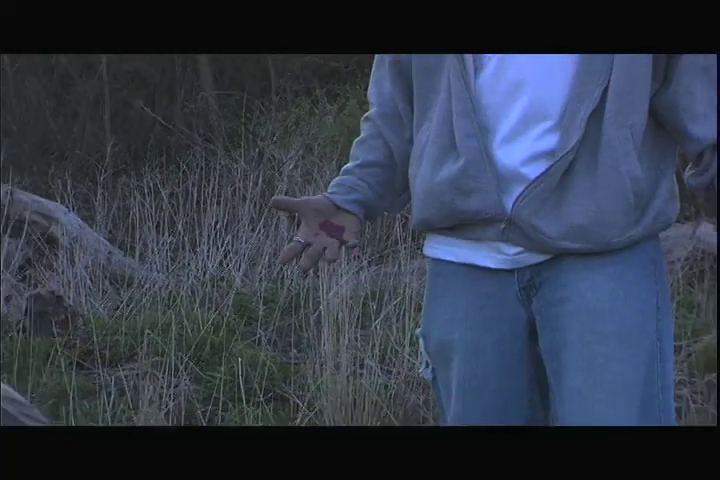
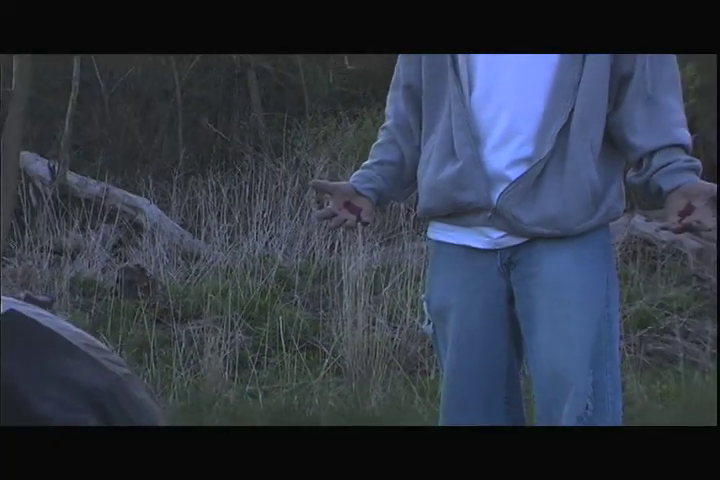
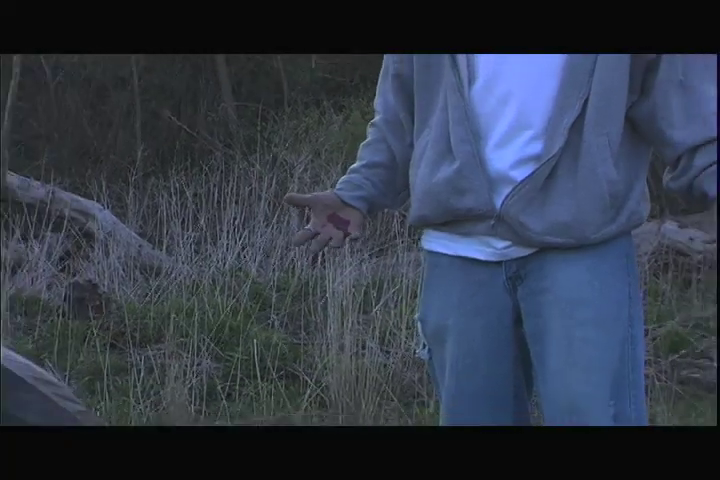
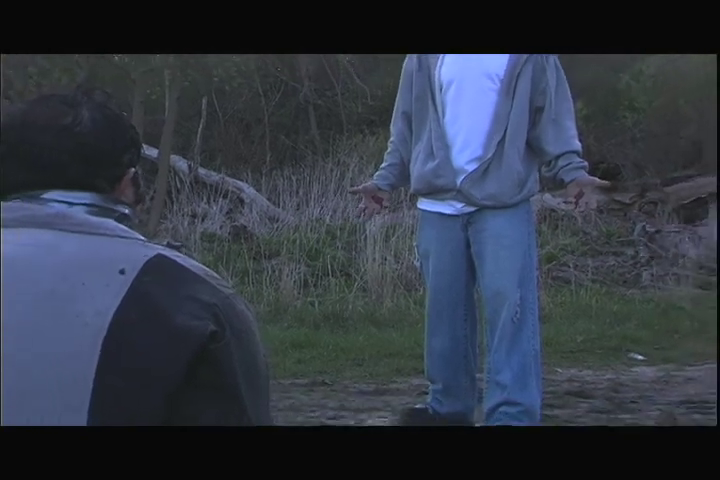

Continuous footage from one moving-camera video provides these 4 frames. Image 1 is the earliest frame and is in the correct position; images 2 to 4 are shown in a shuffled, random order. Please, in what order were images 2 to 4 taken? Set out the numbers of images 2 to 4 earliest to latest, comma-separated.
3, 2, 4
